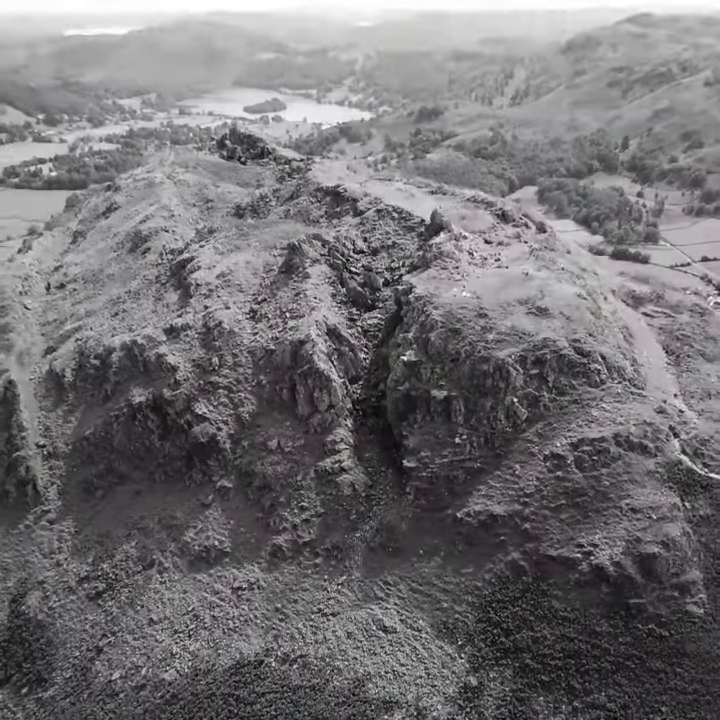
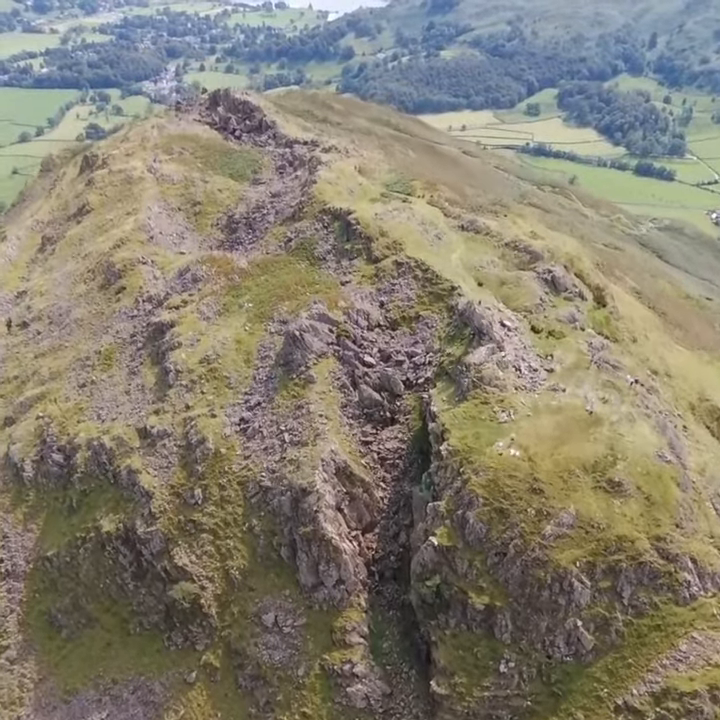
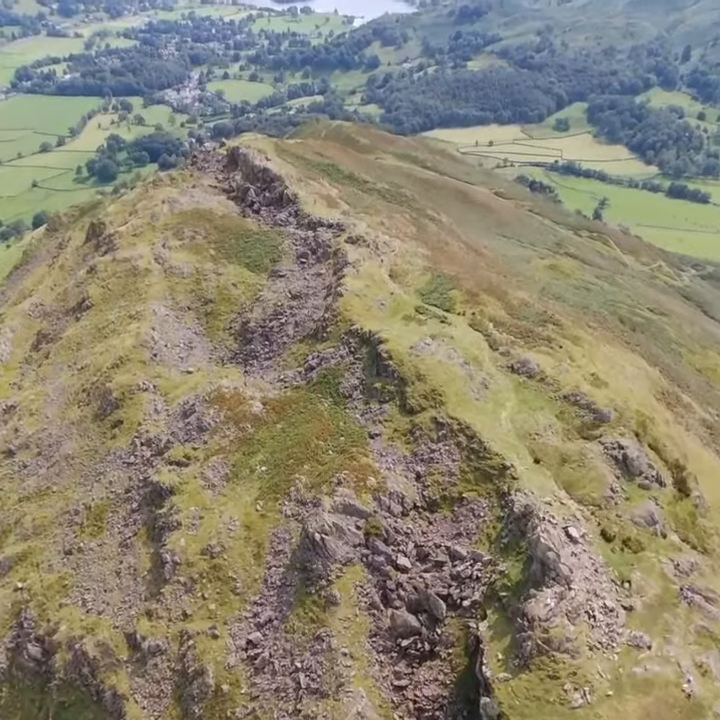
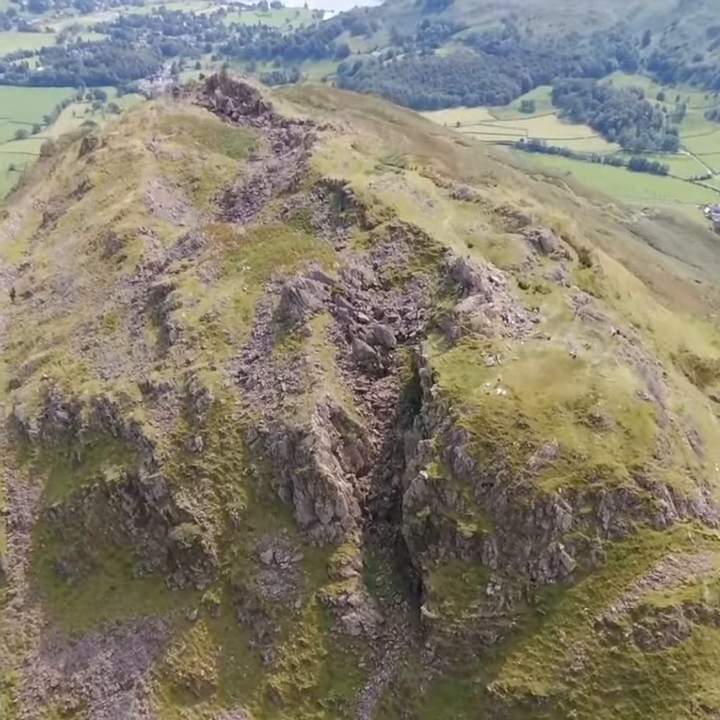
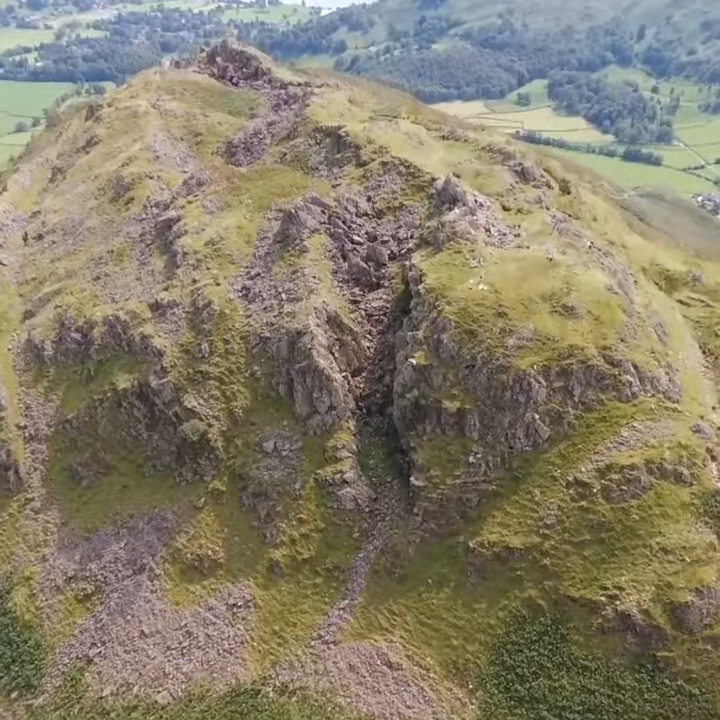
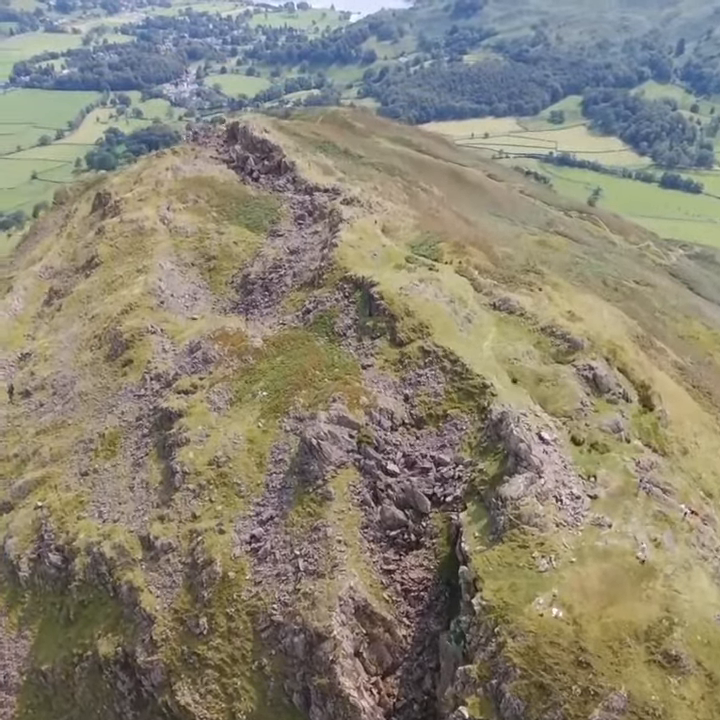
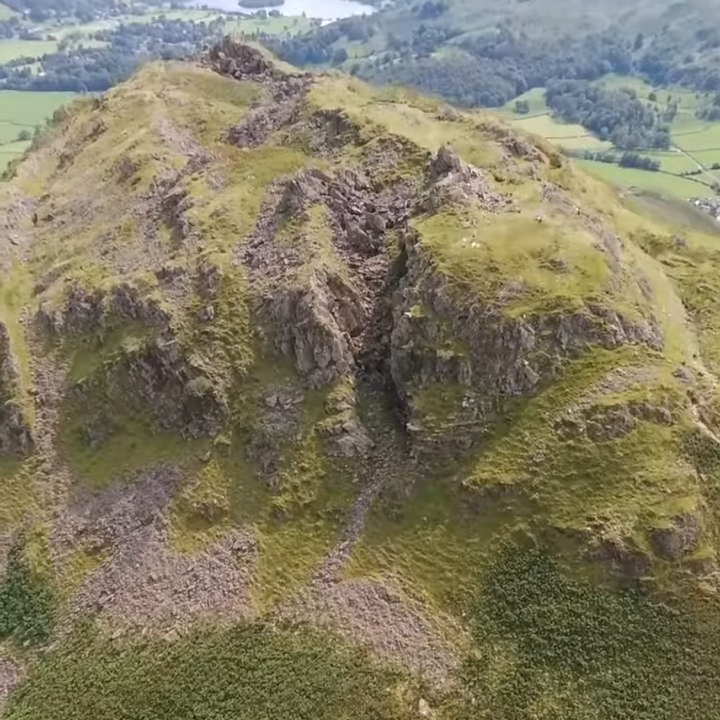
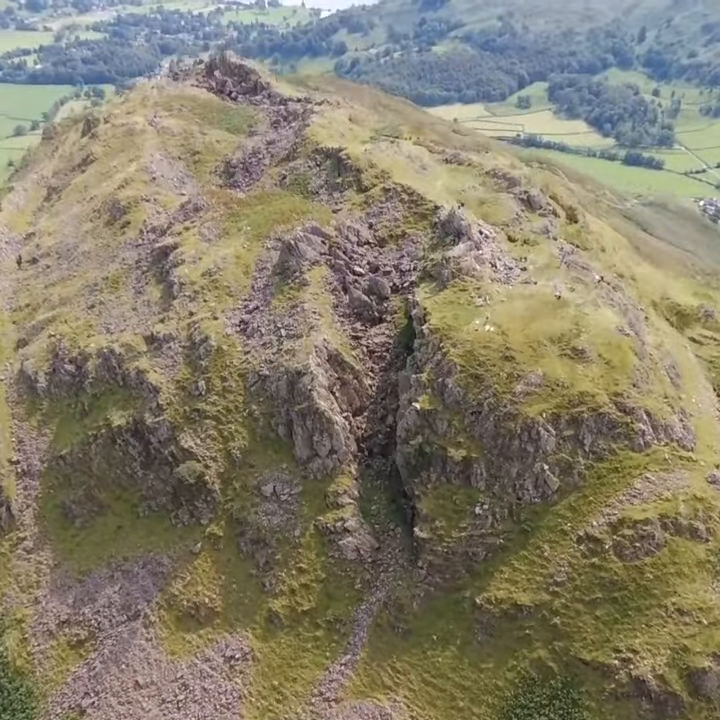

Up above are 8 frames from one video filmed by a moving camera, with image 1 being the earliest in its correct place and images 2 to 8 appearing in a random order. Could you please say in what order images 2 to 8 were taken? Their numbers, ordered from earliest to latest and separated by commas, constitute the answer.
7, 5, 8, 4, 2, 6, 3
